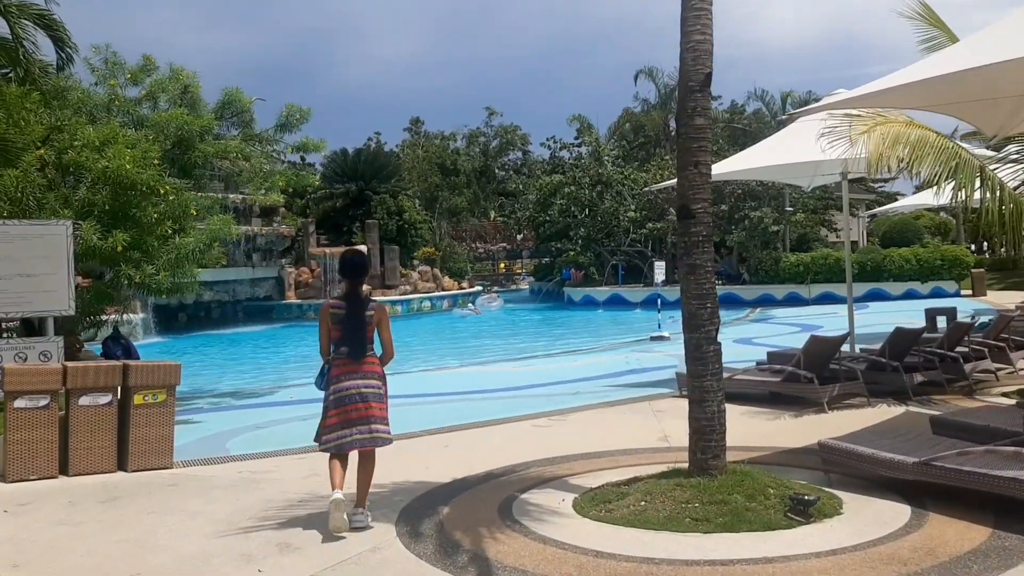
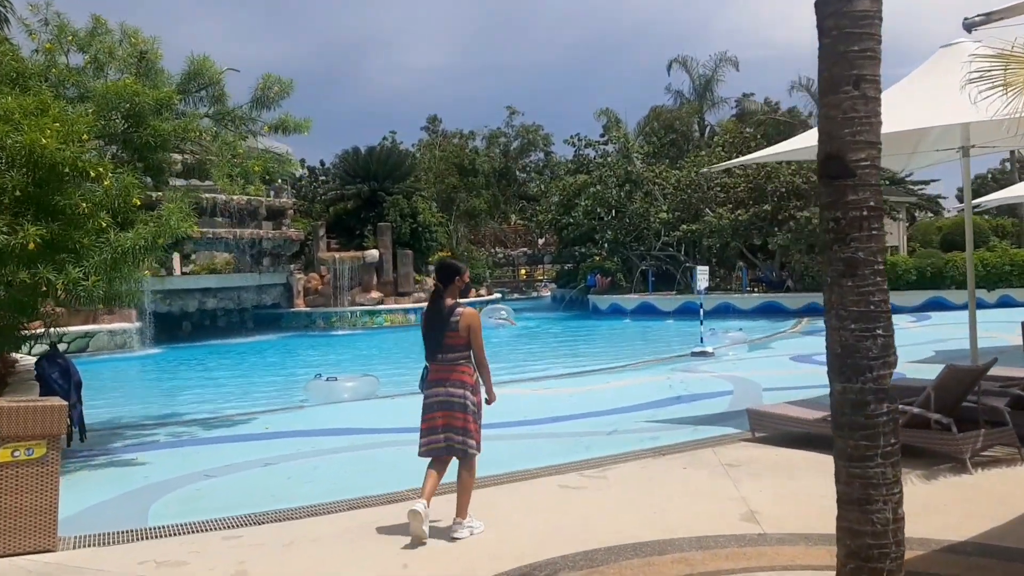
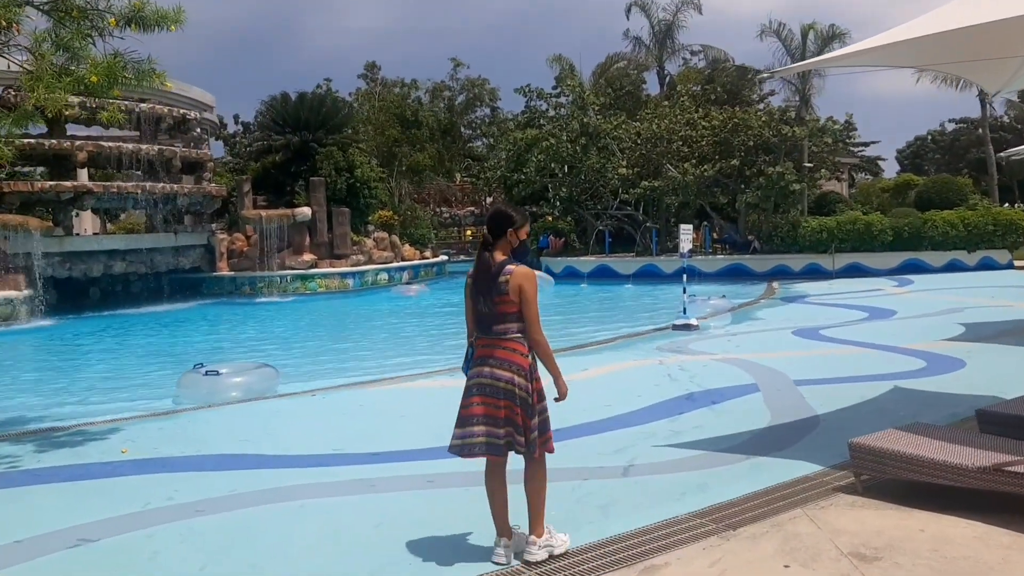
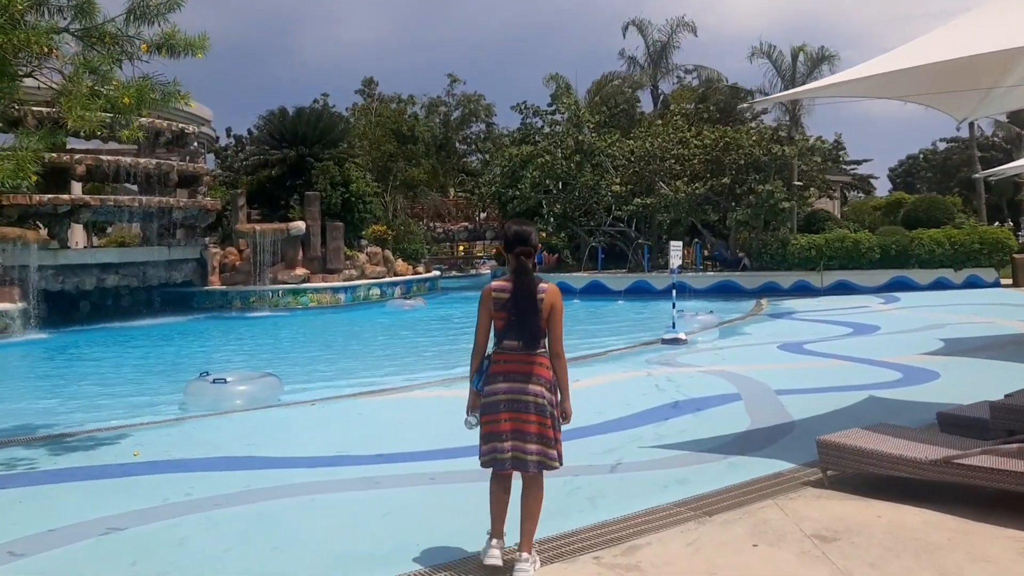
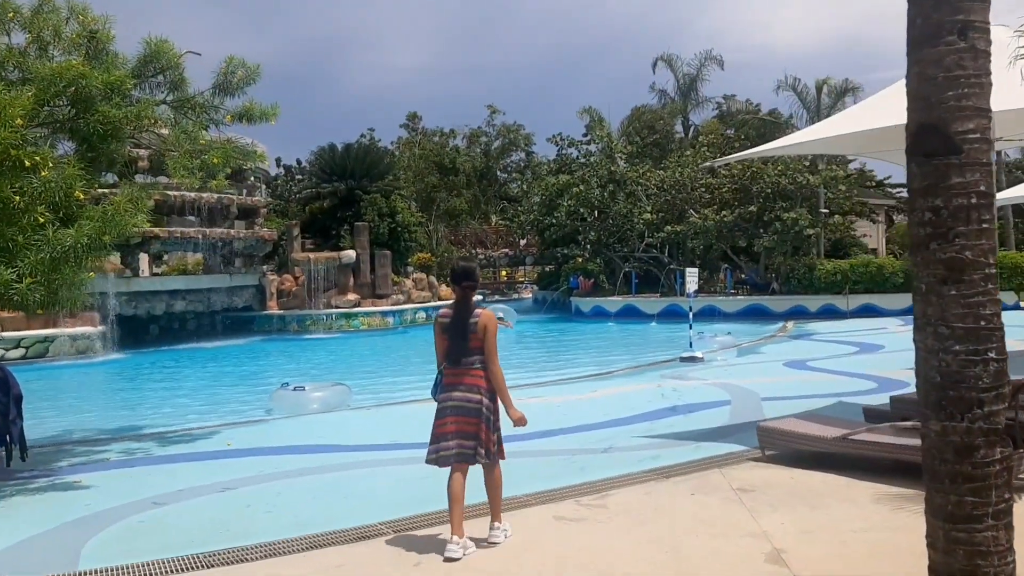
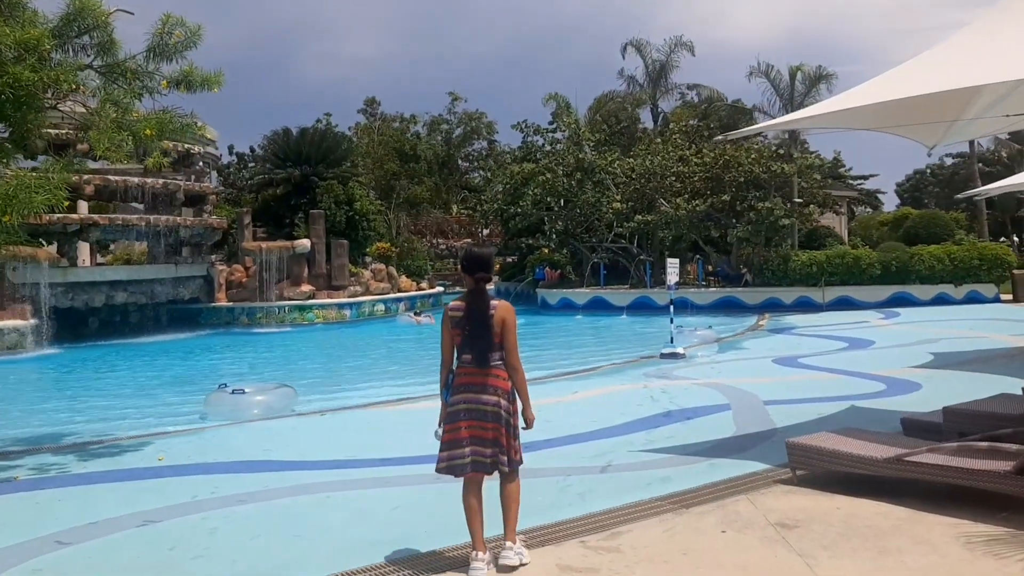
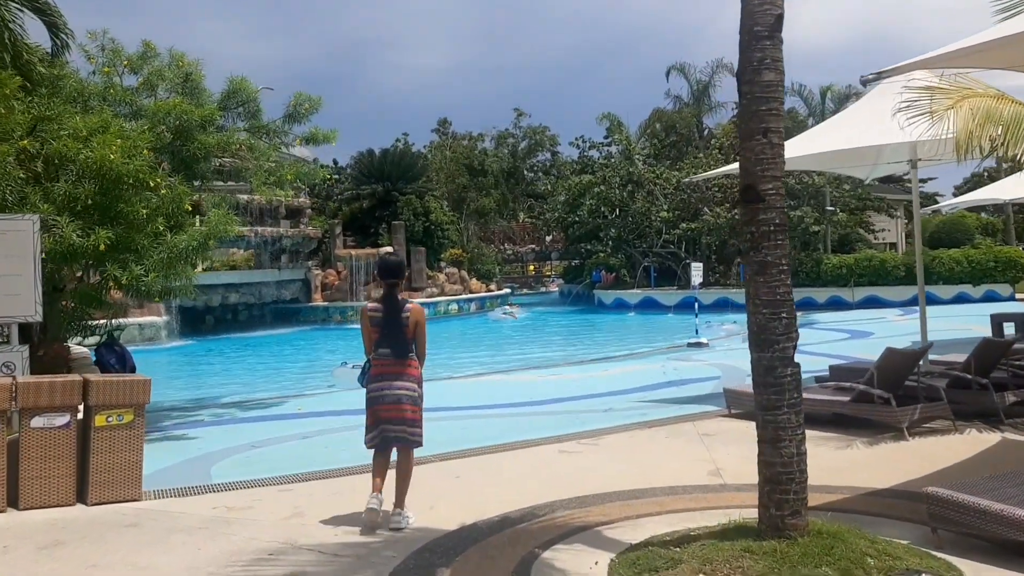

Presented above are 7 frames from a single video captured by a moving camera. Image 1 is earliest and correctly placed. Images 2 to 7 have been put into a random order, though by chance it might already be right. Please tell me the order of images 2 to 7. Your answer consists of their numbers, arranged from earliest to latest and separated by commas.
7, 2, 5, 6, 4, 3
